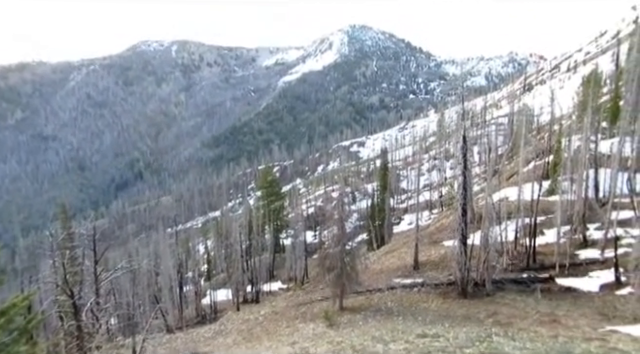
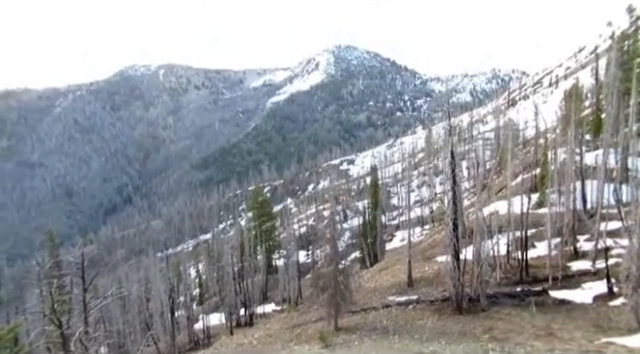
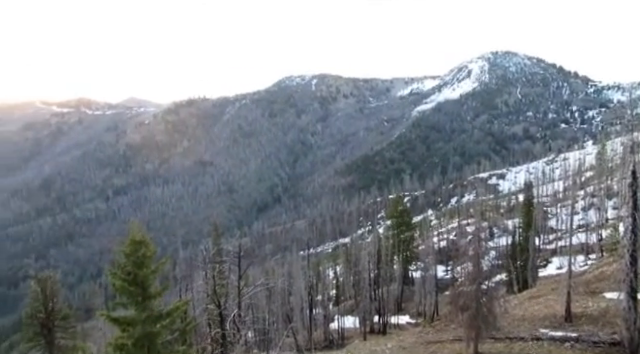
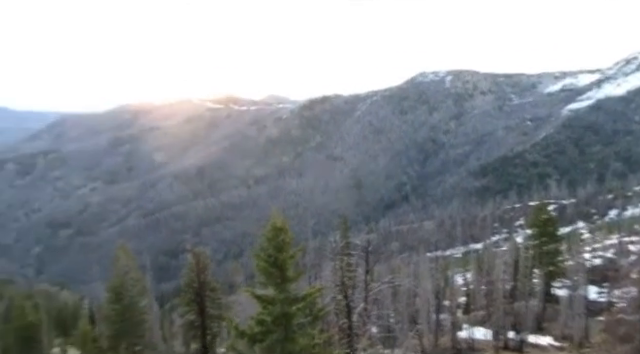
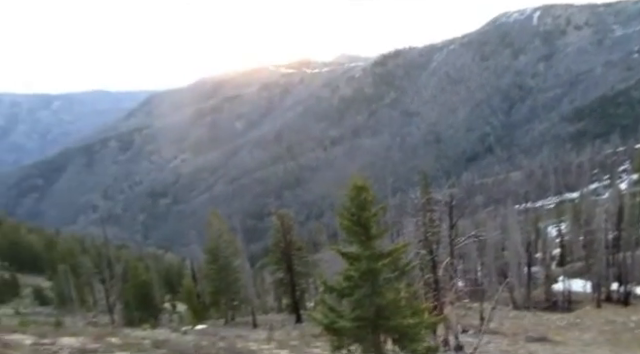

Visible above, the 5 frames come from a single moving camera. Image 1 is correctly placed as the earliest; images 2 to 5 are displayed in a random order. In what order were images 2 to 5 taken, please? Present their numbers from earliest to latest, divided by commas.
2, 3, 4, 5
